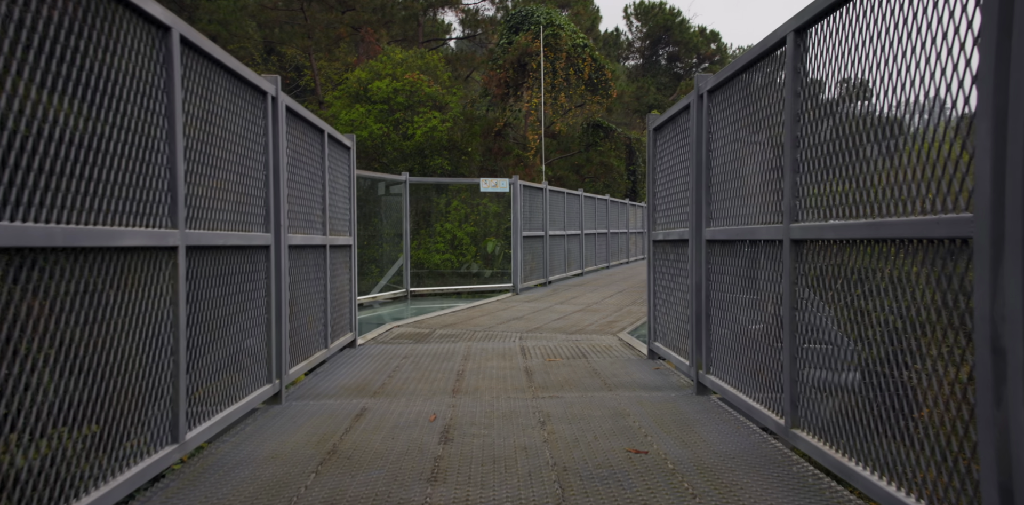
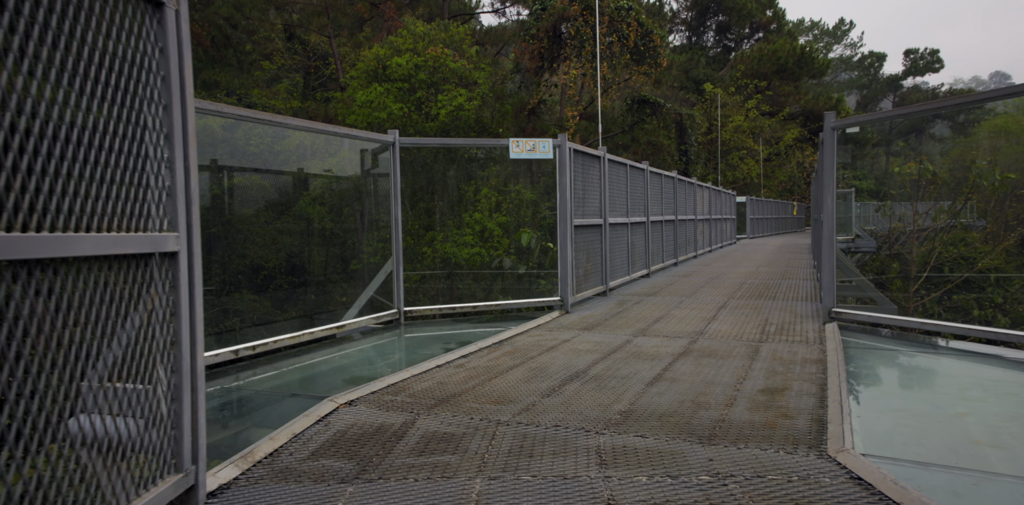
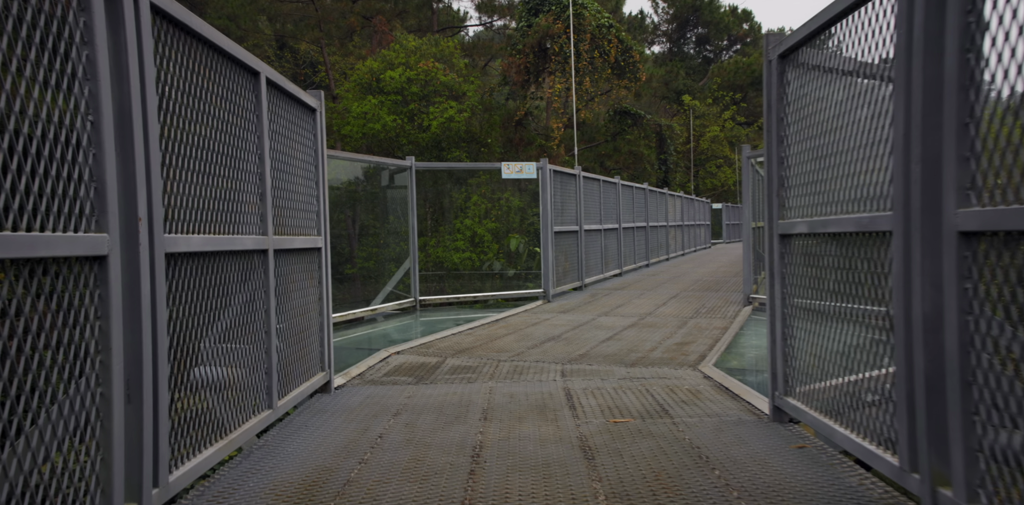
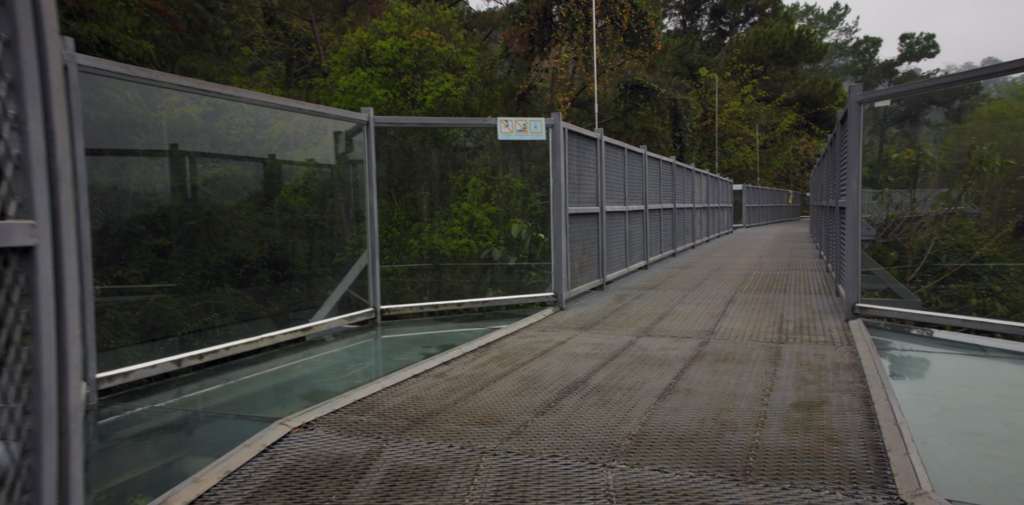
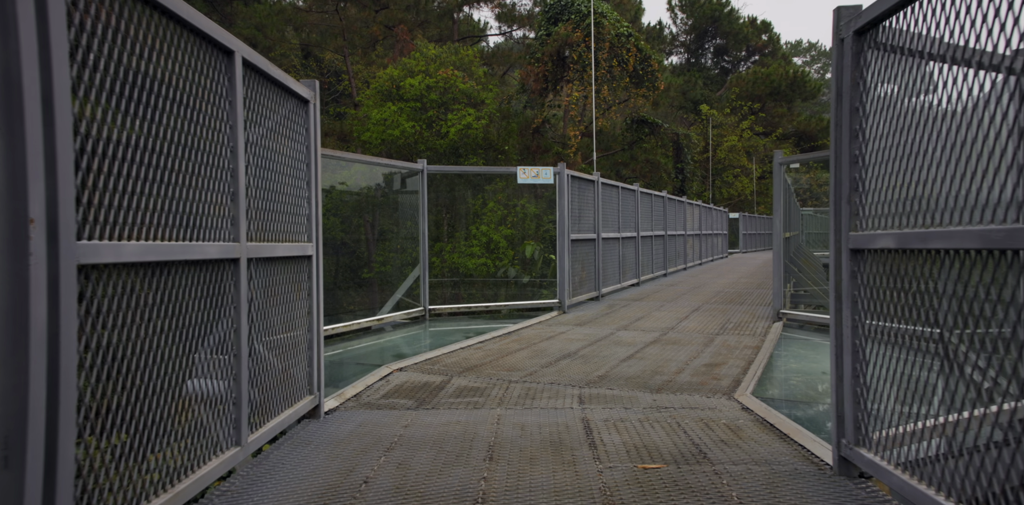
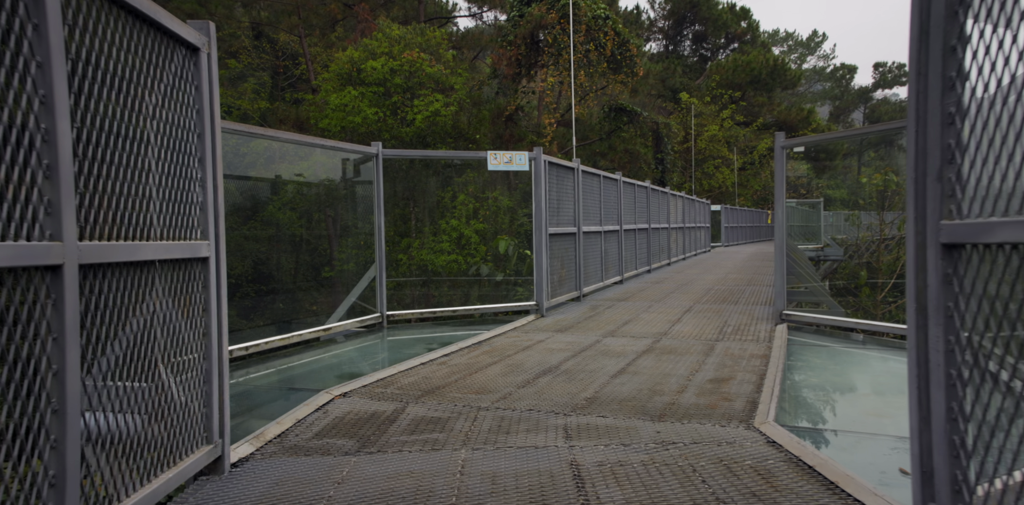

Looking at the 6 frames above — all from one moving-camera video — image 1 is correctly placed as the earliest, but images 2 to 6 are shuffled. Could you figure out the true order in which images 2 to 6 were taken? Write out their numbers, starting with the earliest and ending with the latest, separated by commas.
3, 5, 6, 2, 4
